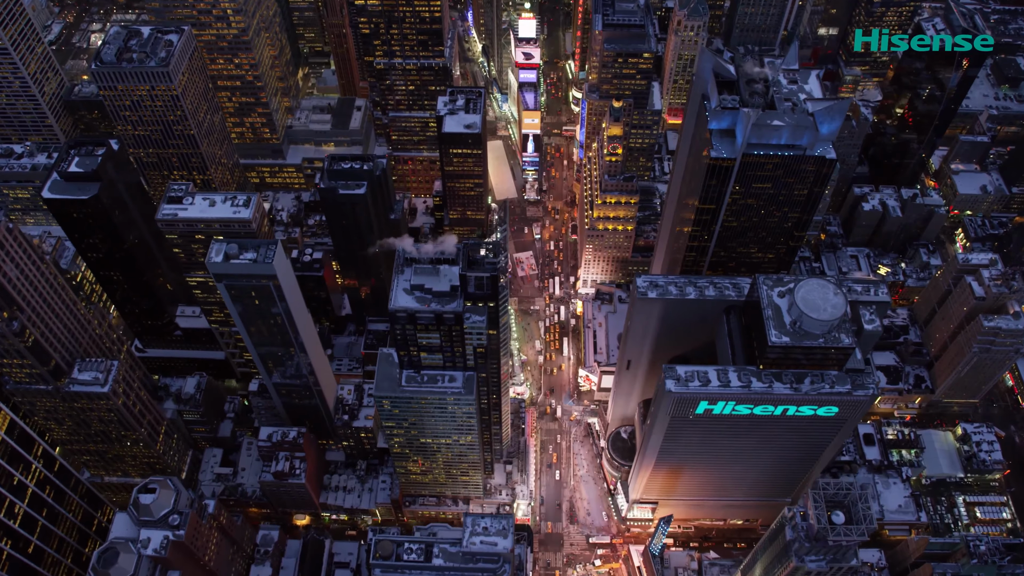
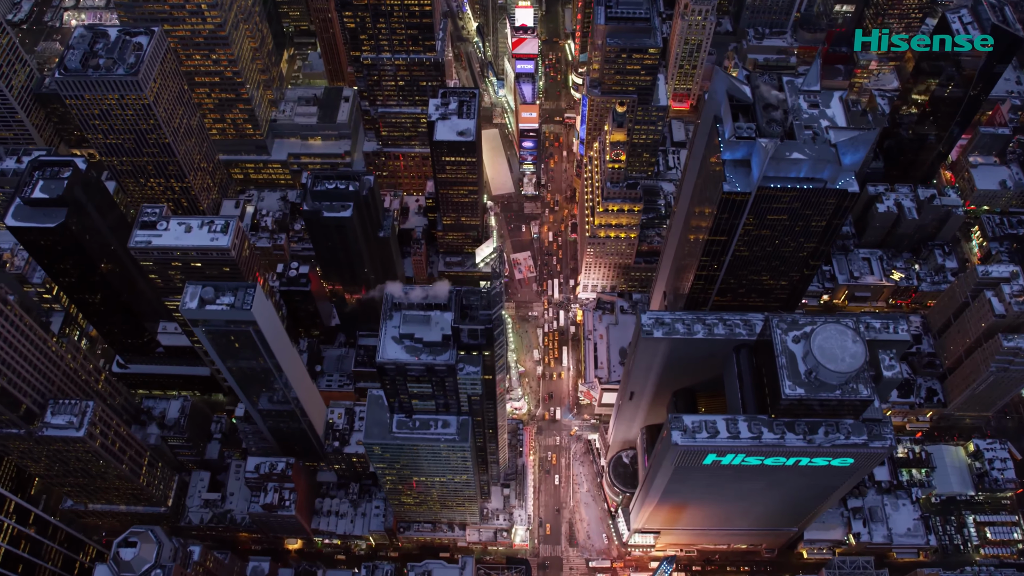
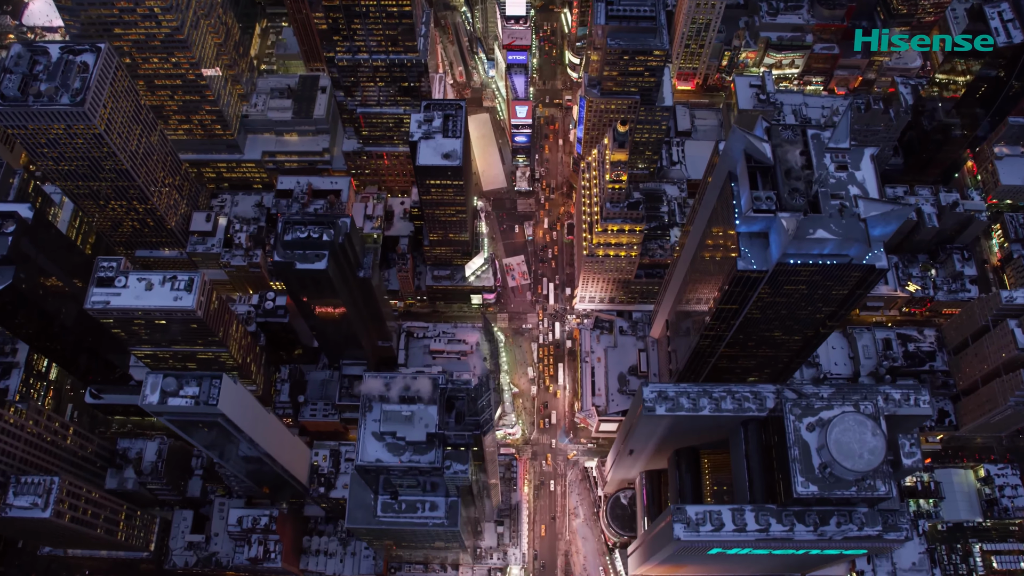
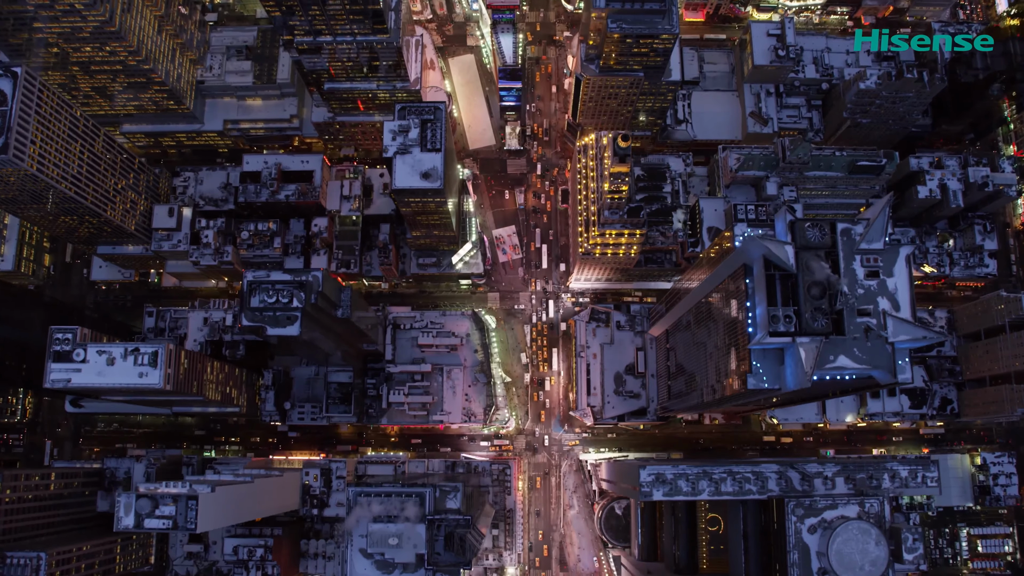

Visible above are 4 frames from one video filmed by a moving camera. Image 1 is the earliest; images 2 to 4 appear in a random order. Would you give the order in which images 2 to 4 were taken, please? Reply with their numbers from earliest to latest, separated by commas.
2, 3, 4
